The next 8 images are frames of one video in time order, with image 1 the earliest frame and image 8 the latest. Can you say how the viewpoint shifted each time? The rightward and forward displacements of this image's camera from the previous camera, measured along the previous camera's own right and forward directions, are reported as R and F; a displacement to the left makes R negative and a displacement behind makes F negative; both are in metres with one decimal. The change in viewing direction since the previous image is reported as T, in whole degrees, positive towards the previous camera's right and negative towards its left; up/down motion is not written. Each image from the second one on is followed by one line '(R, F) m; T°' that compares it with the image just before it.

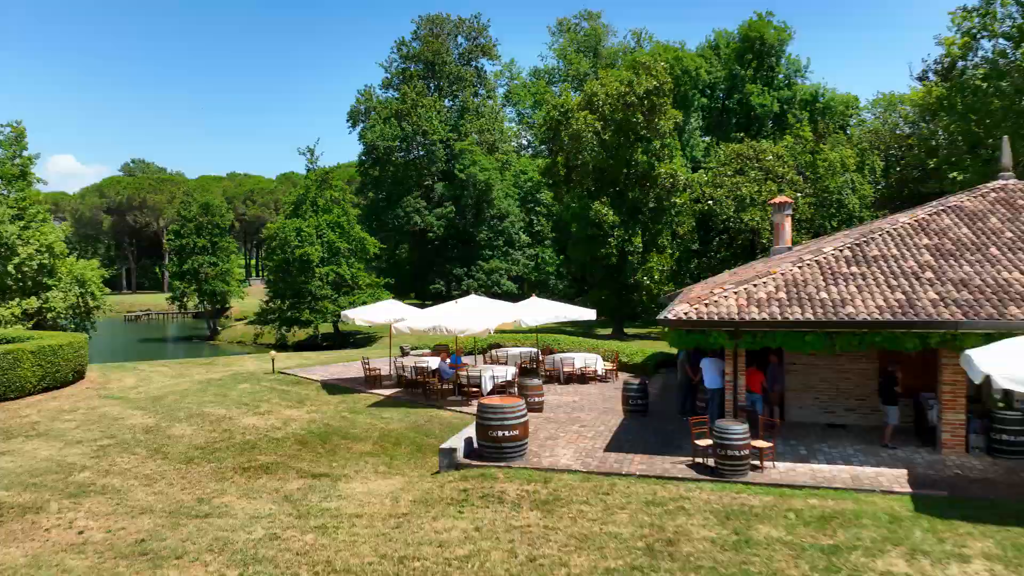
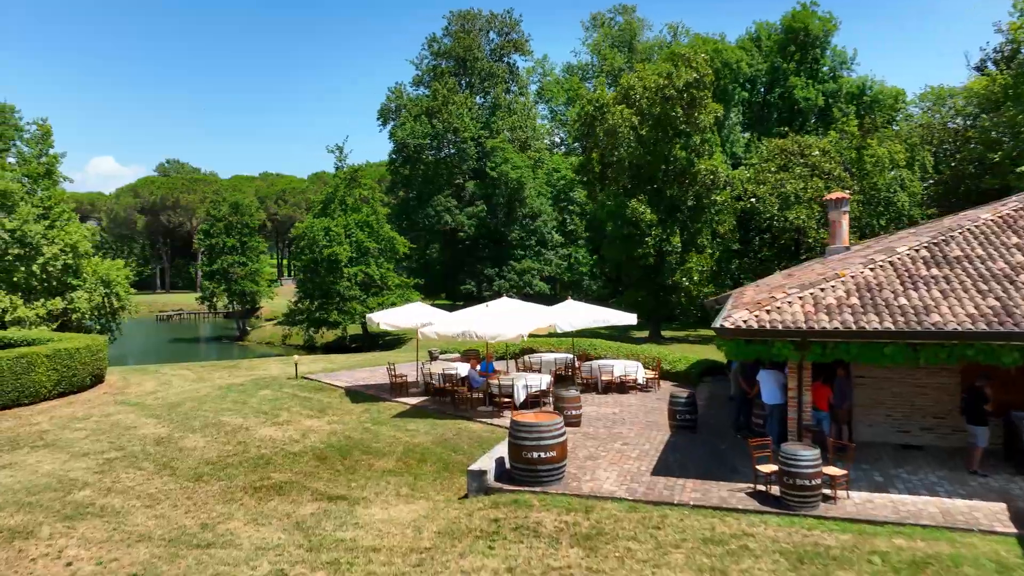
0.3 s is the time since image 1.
(-0.1, +1.0) m; -2°
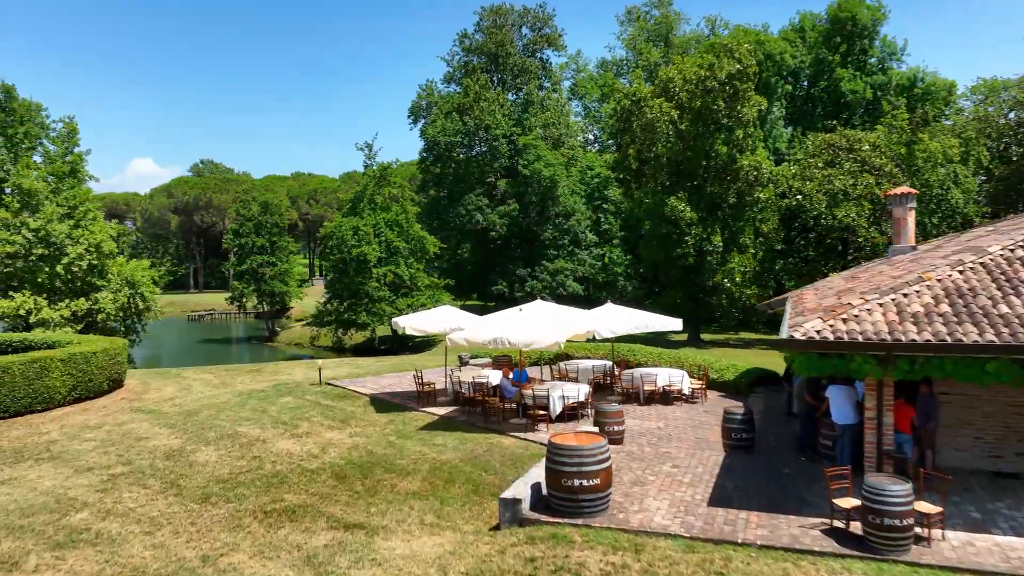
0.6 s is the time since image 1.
(-0.1, +1.0) m; -2°
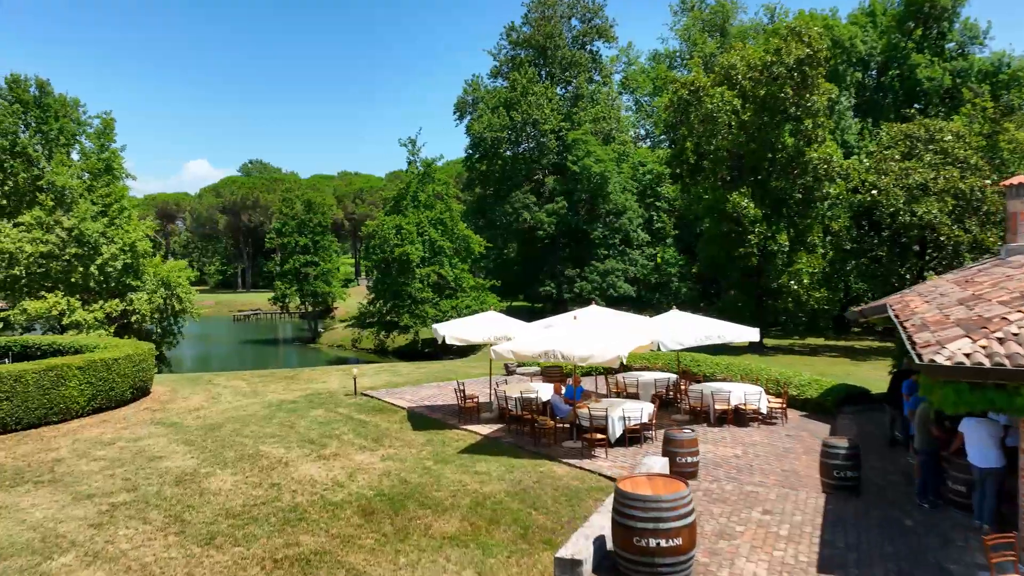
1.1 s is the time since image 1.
(-0.1, +1.5) m; -3°
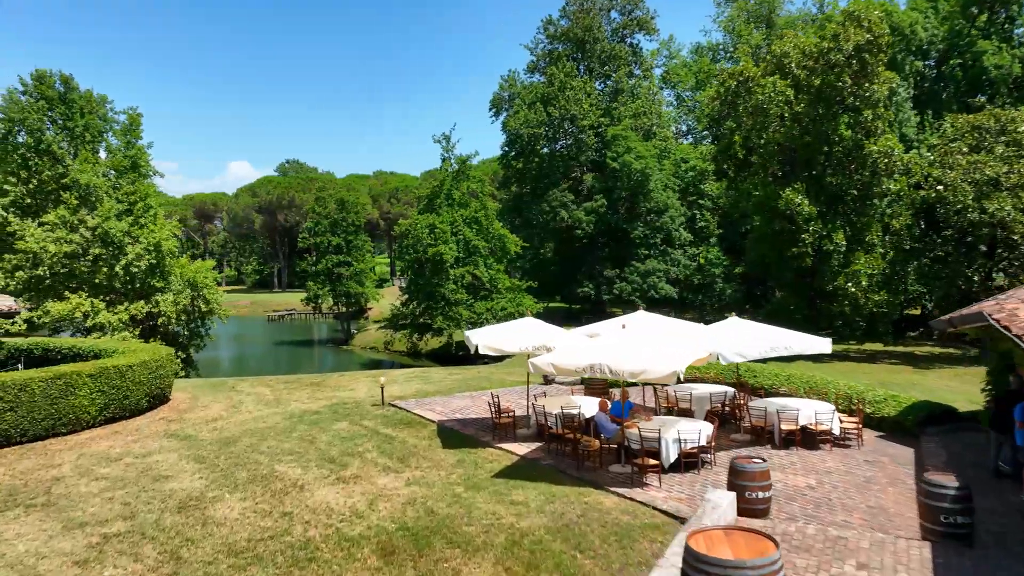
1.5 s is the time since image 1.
(-0.1, +1.2) m; -3°
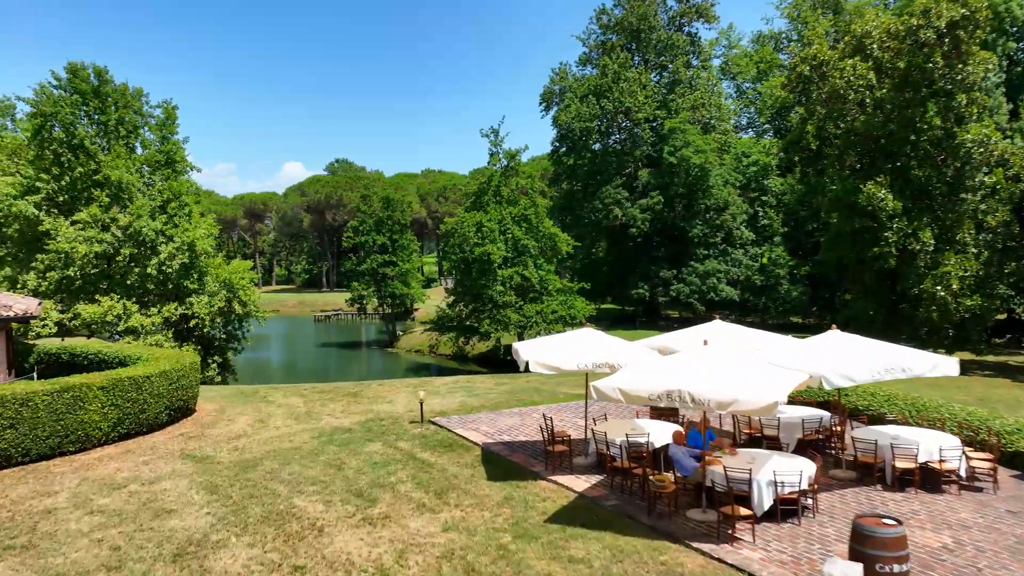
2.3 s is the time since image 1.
(-0.1, +1.6) m; -4°
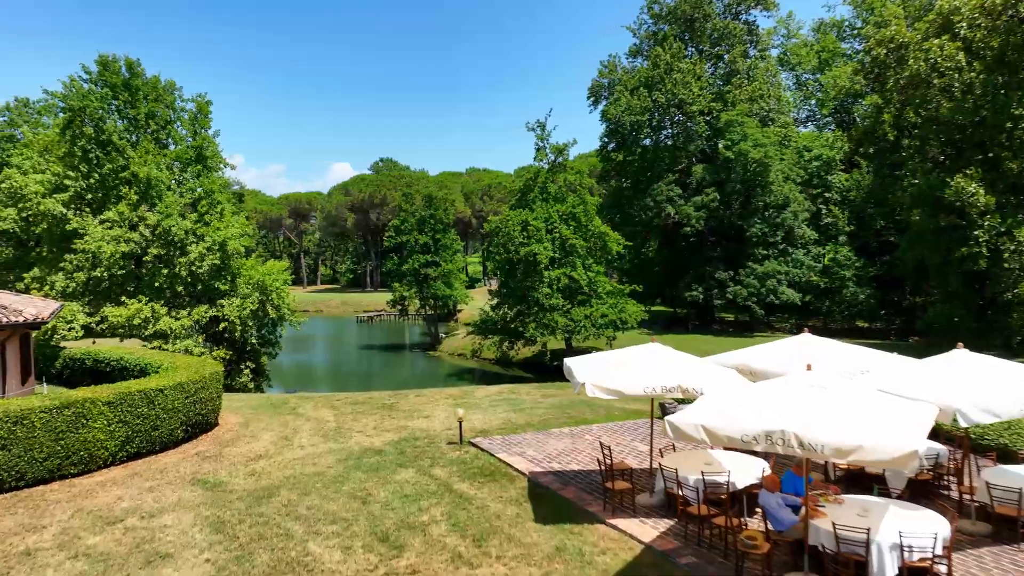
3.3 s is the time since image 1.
(-0.1, +1.5) m; -3°
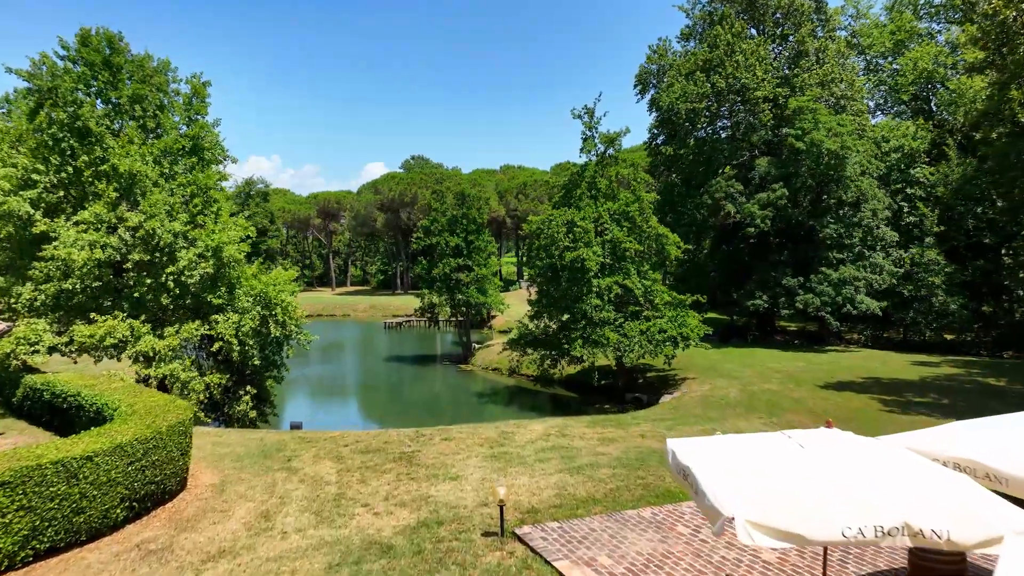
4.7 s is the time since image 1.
(-0.3, +3.5) m; -2°
